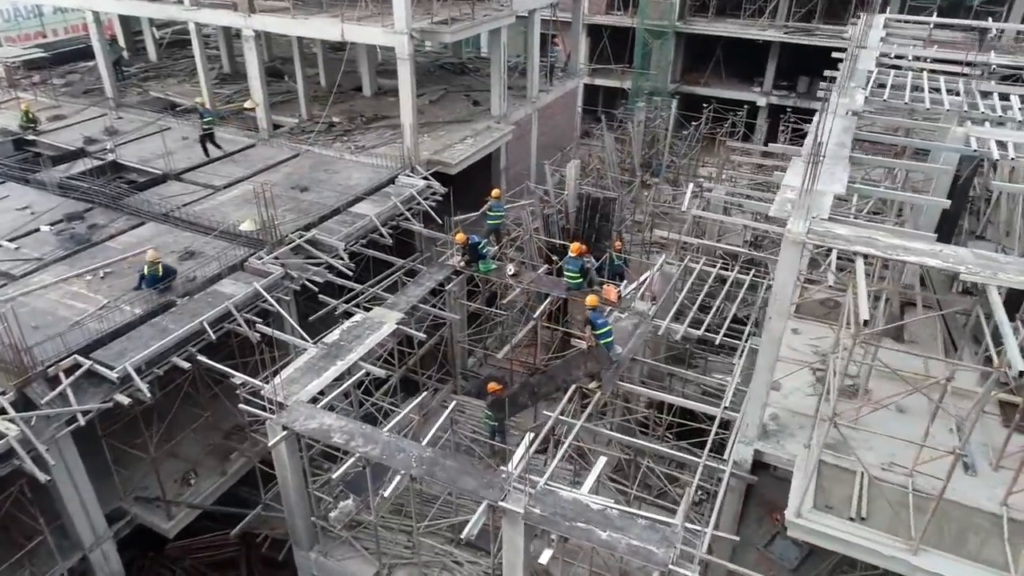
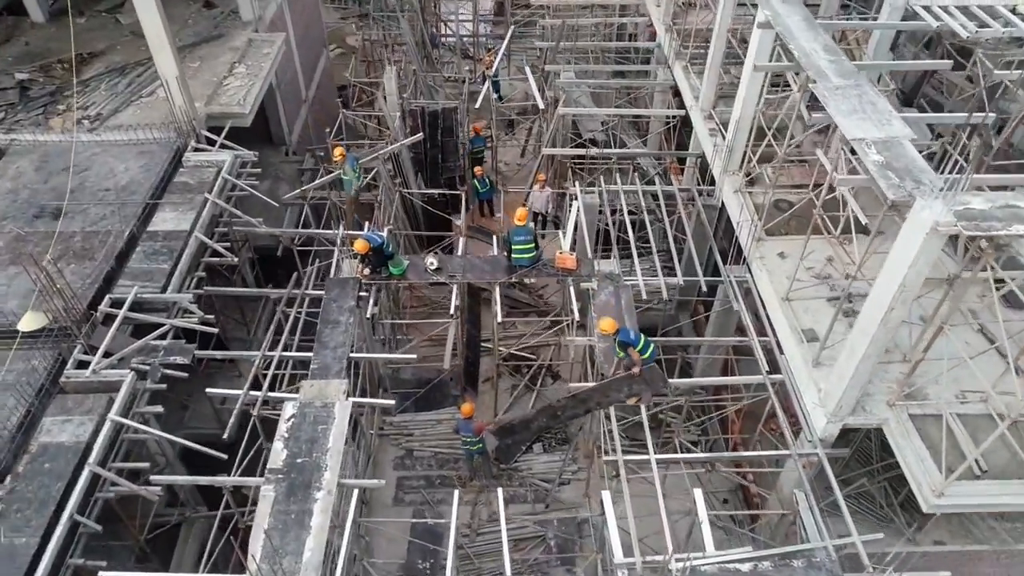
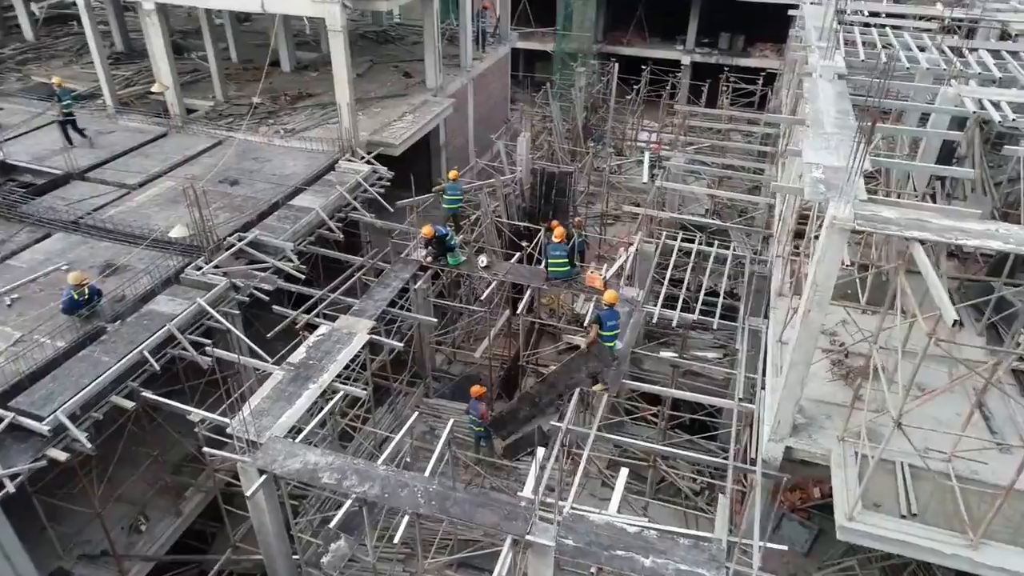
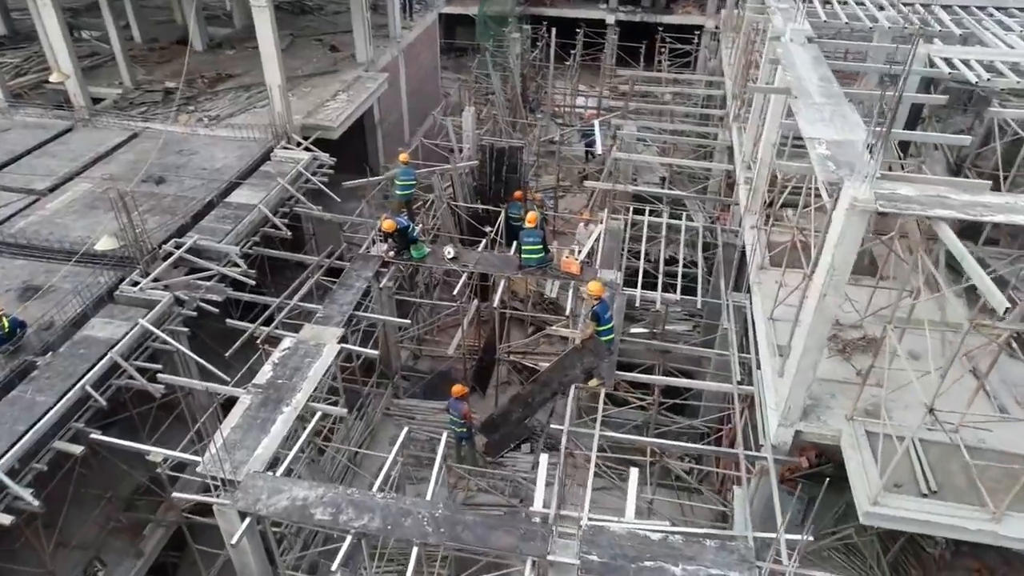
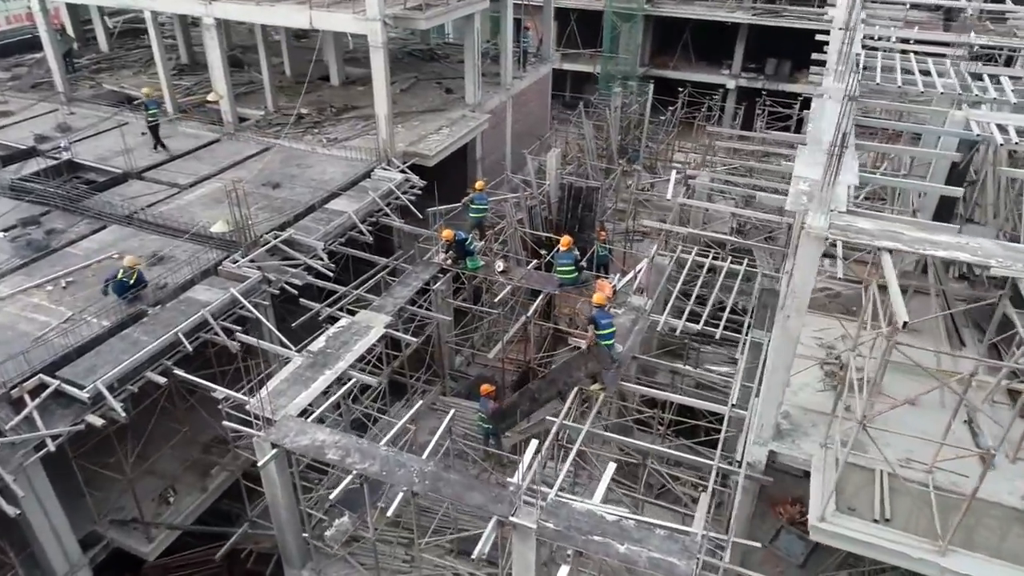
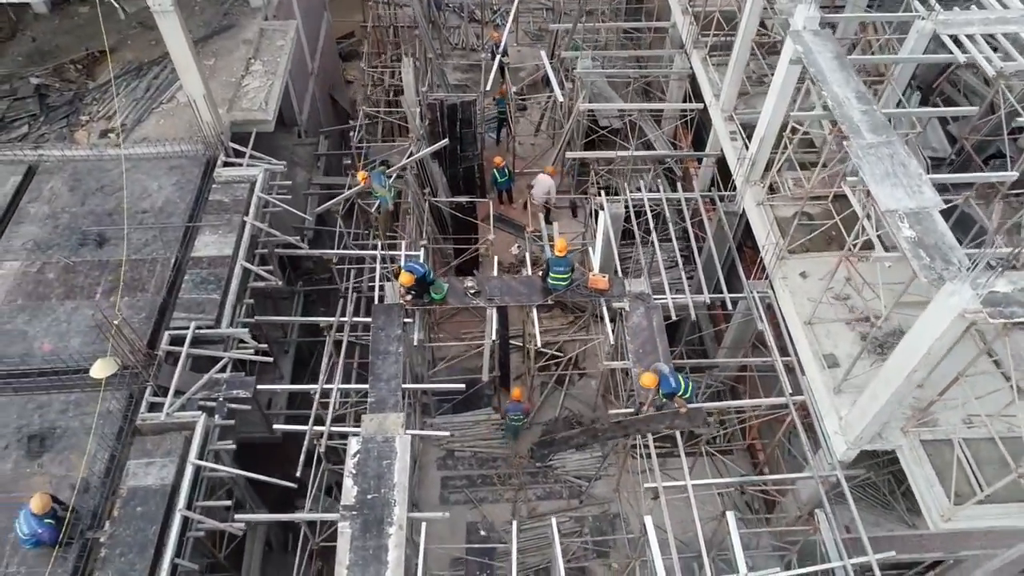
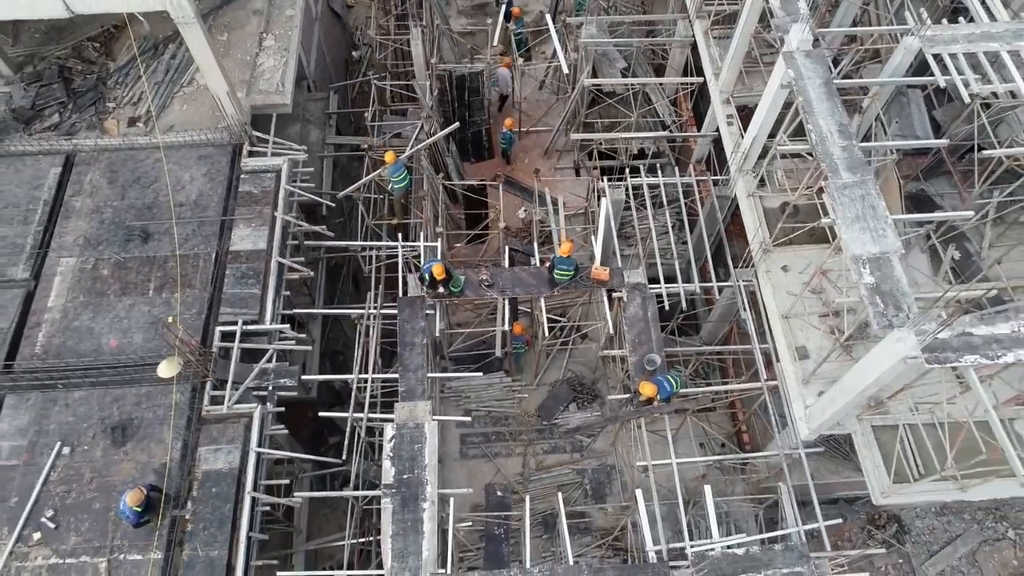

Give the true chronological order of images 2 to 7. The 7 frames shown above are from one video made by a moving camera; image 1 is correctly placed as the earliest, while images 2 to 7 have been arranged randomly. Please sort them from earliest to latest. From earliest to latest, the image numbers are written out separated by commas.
5, 3, 4, 2, 6, 7
